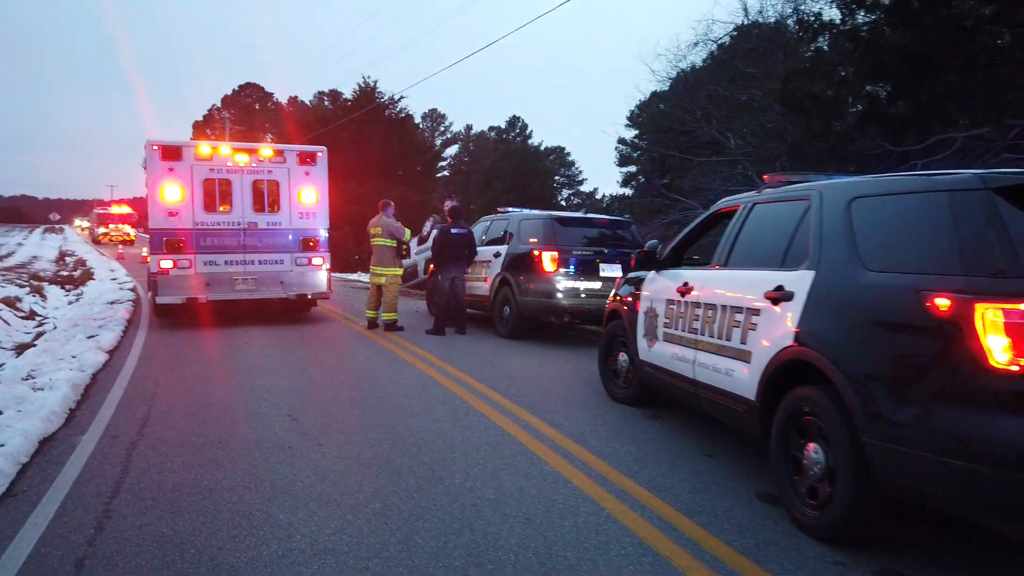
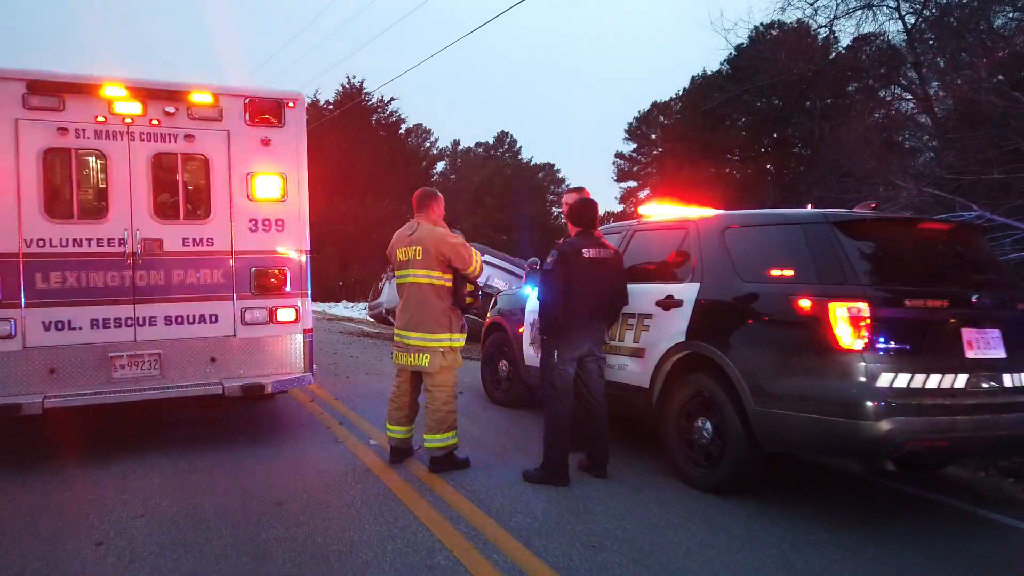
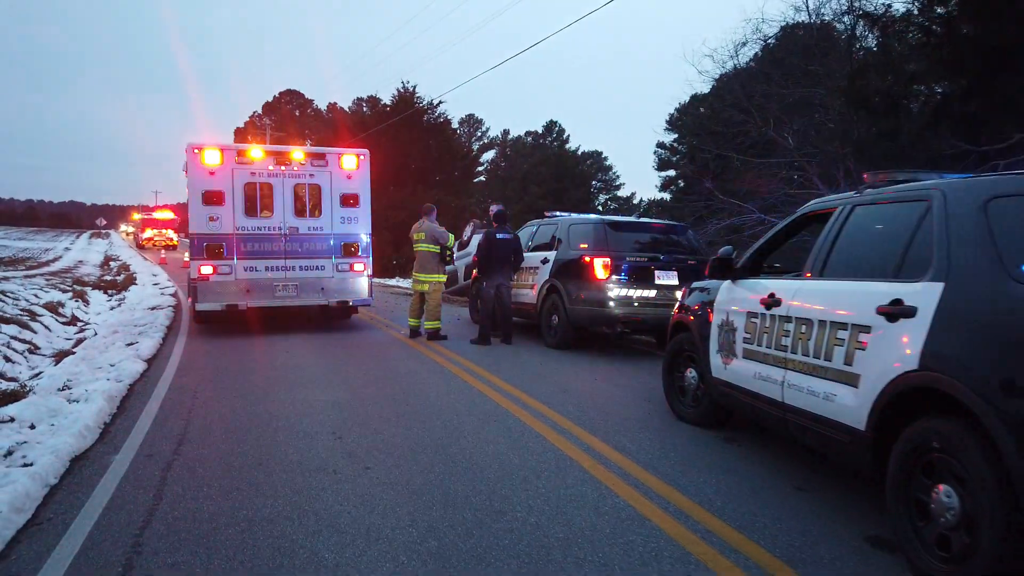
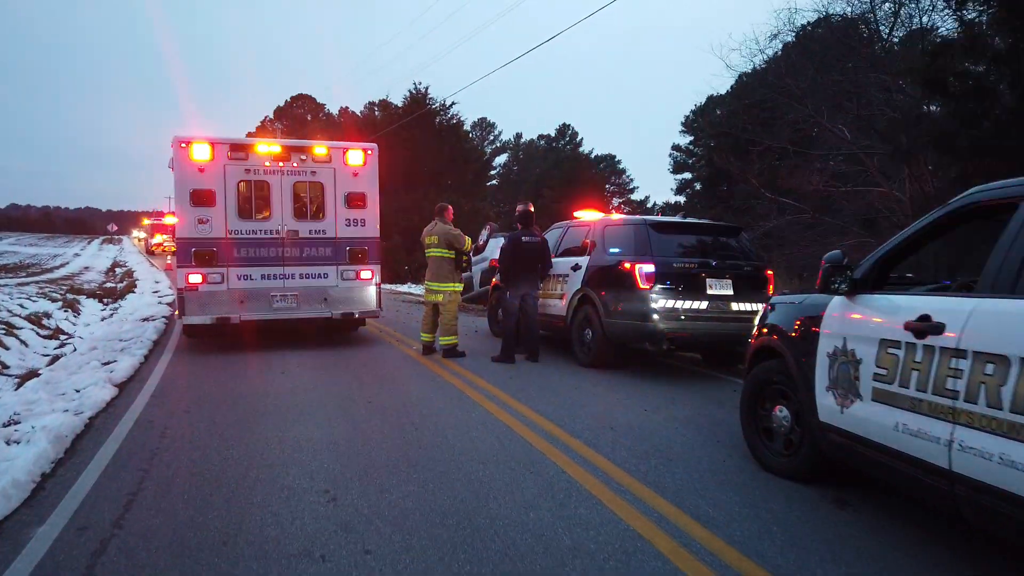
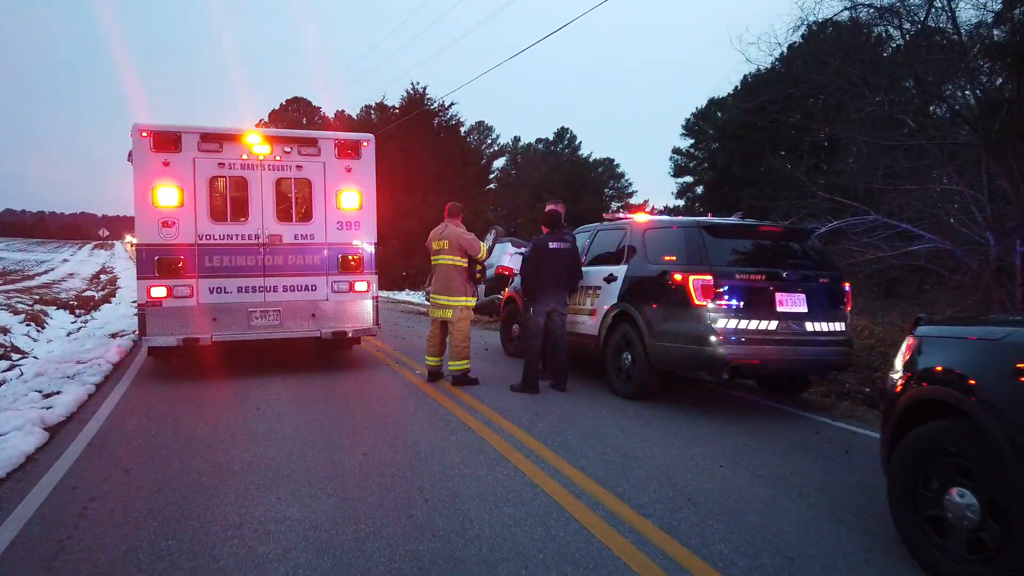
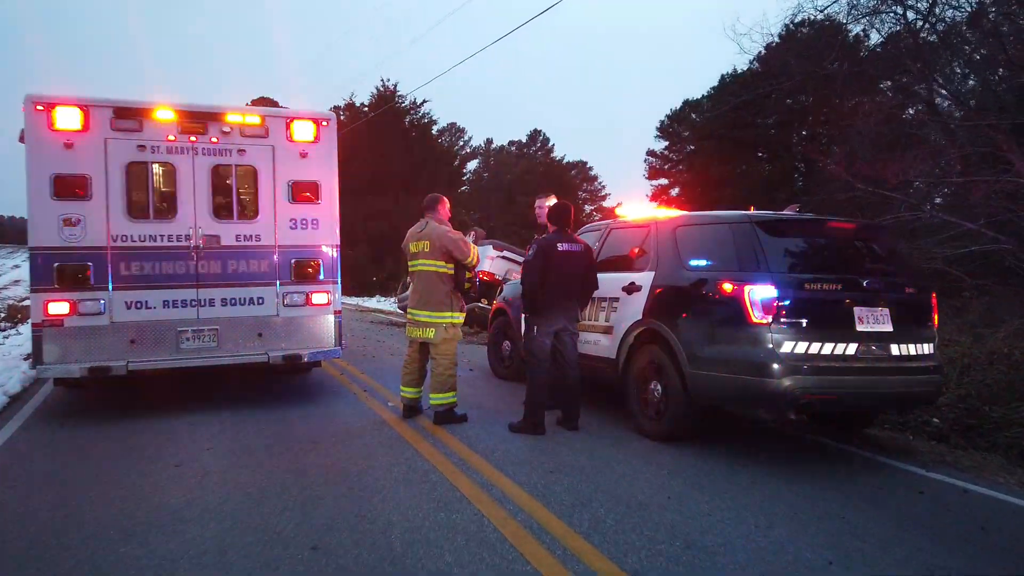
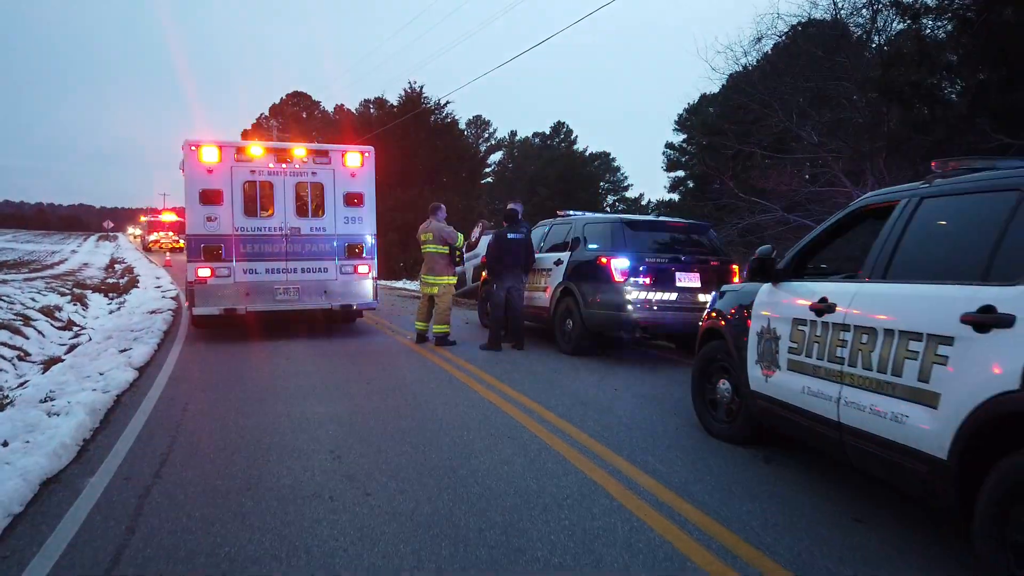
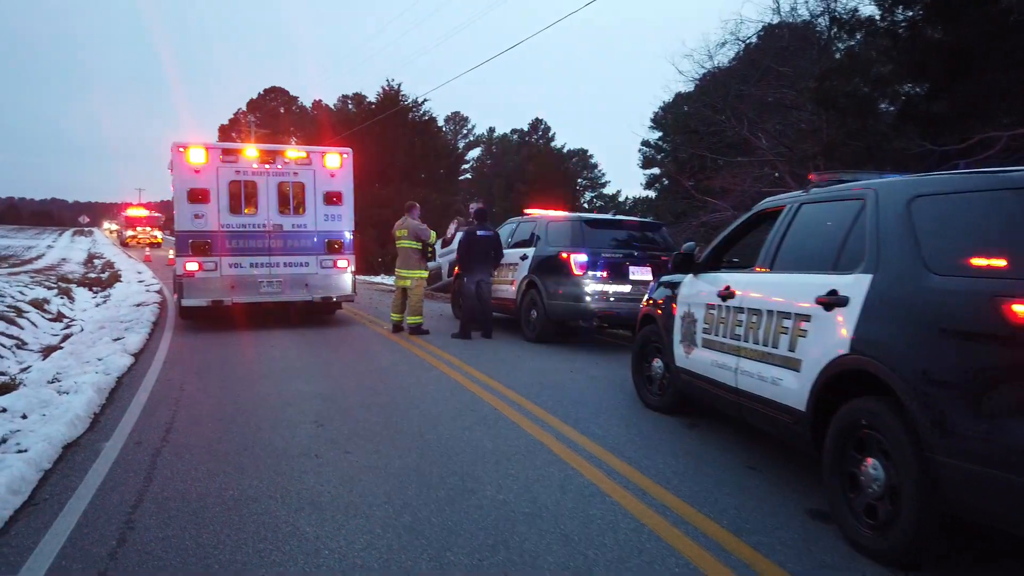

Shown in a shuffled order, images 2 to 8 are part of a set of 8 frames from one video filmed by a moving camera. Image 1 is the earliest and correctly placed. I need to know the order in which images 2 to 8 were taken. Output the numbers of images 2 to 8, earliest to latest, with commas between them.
8, 3, 7, 4, 5, 6, 2
